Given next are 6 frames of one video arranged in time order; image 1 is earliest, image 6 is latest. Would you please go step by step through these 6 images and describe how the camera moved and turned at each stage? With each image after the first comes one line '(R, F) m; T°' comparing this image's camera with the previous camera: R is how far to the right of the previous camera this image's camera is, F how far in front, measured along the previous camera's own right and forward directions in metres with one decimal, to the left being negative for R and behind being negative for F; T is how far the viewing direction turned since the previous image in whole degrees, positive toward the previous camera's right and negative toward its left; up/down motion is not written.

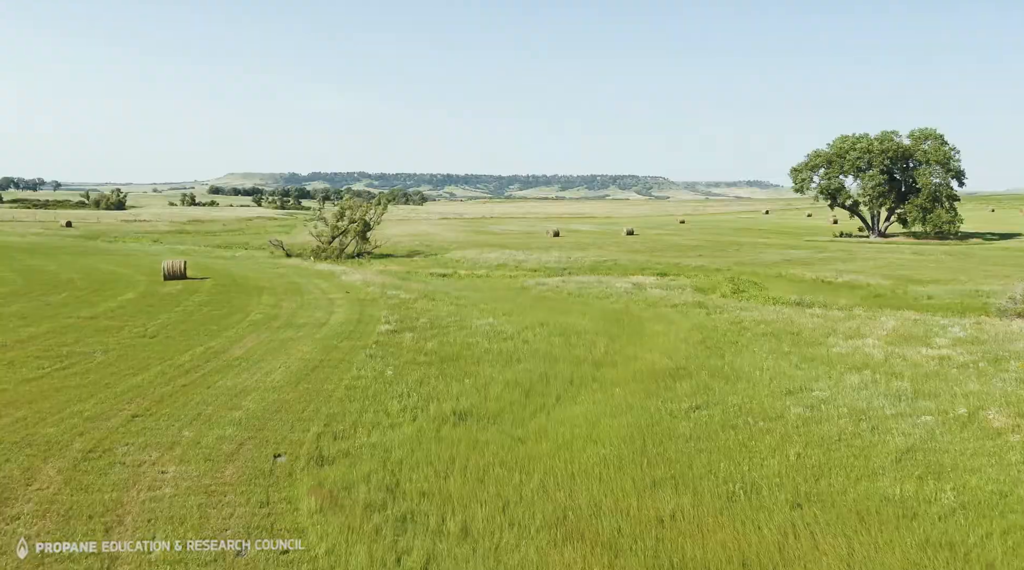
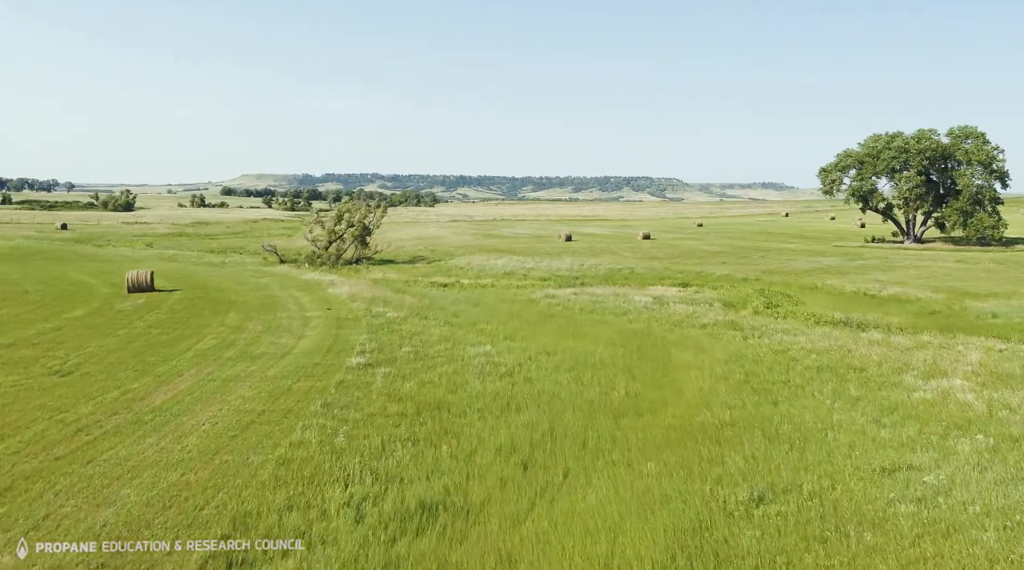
(+0.3, +4.5) m; -1°
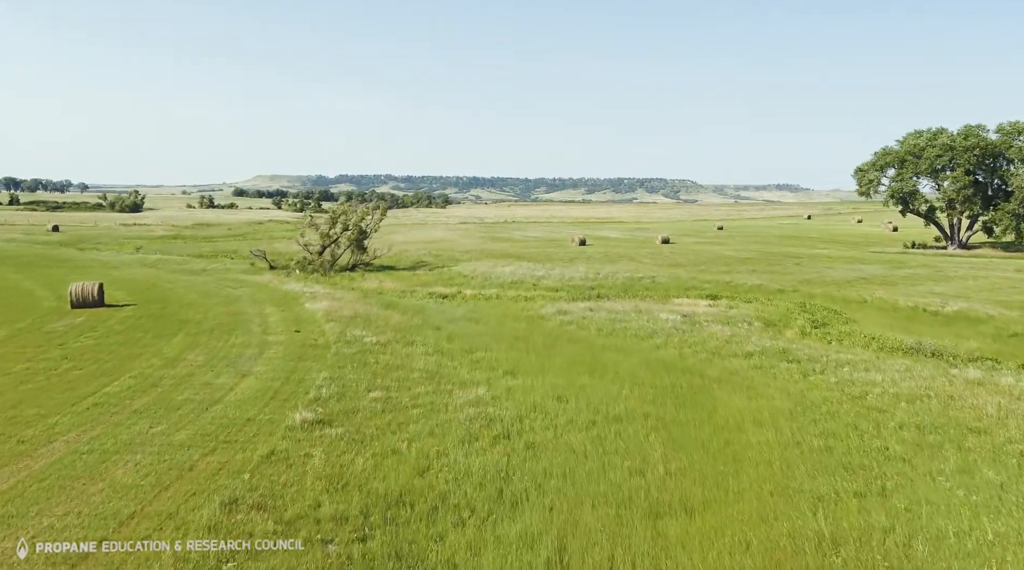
(+0.3, +5.2) m; -1°
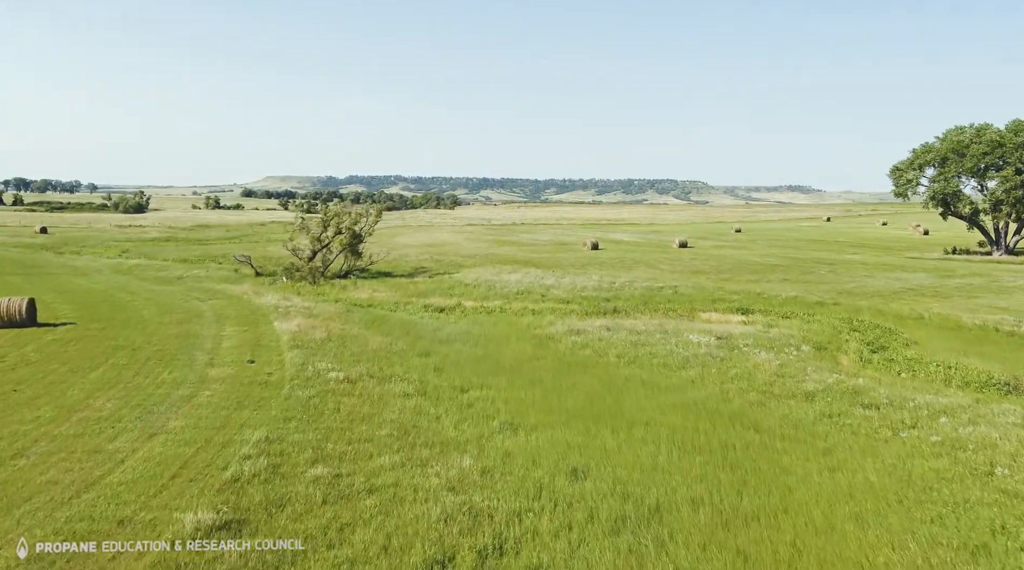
(+0.2, +4.9) m; -1°
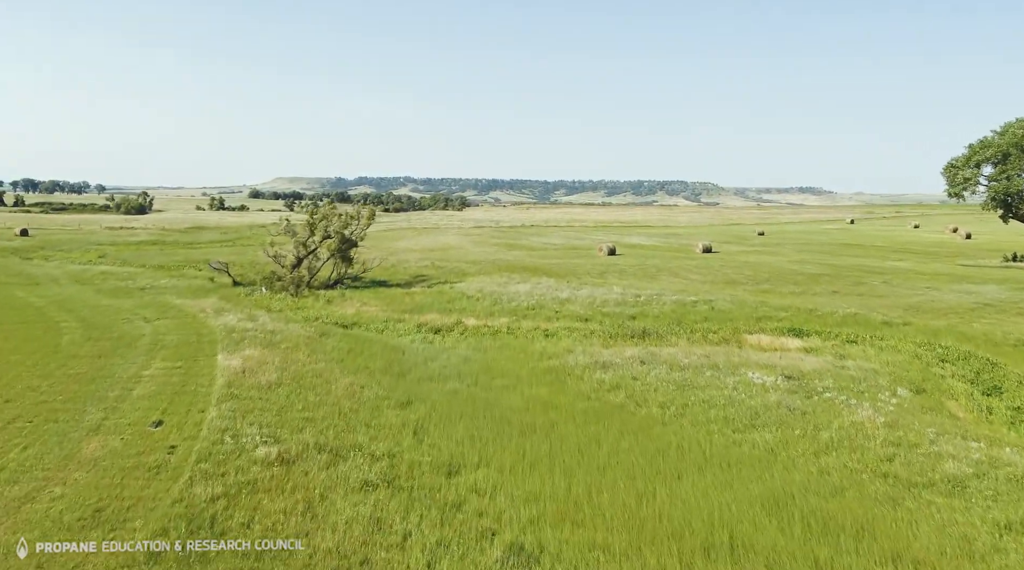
(0.0, +6.2) m; -1°
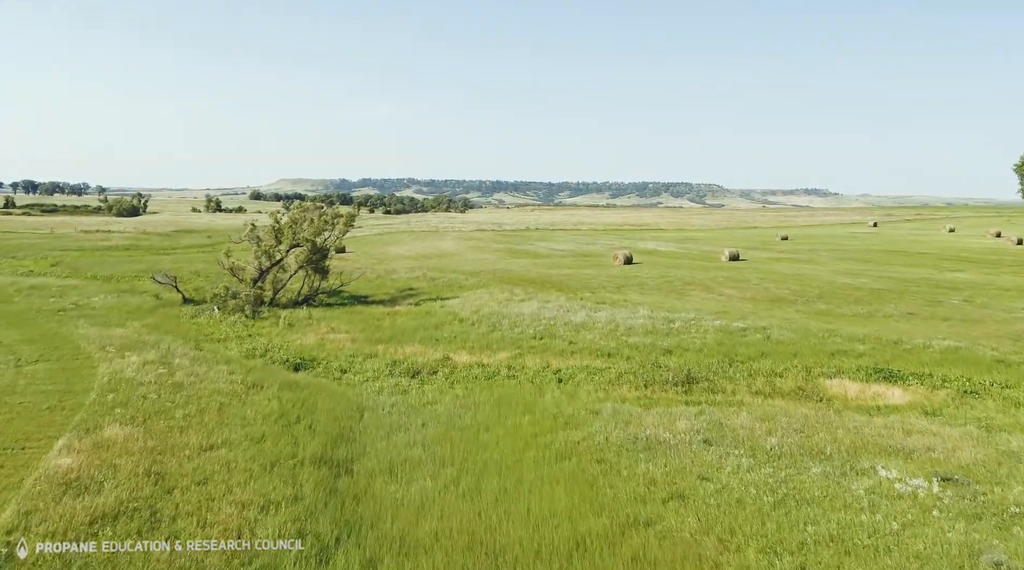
(0.0, +7.9) m; 0°
